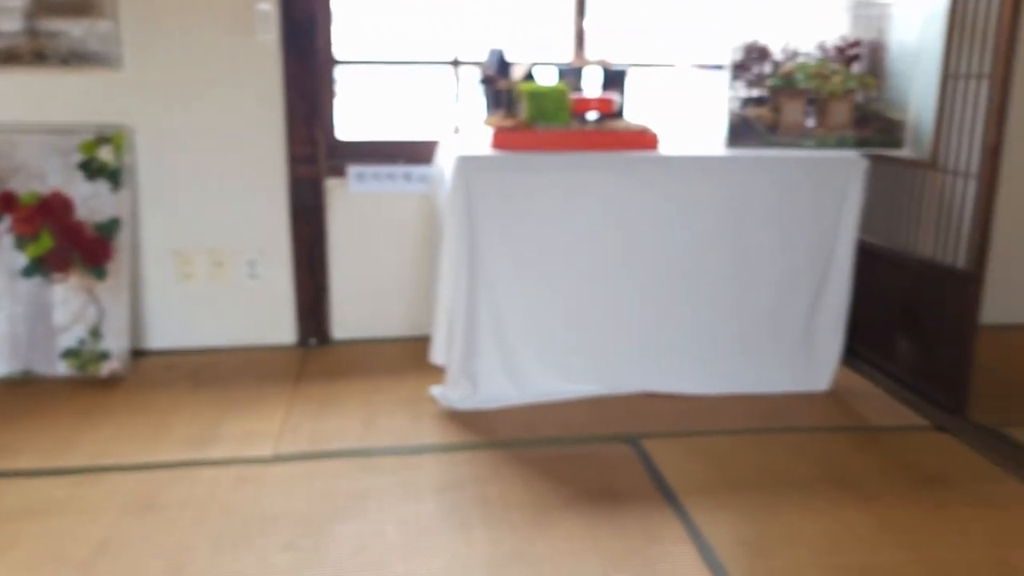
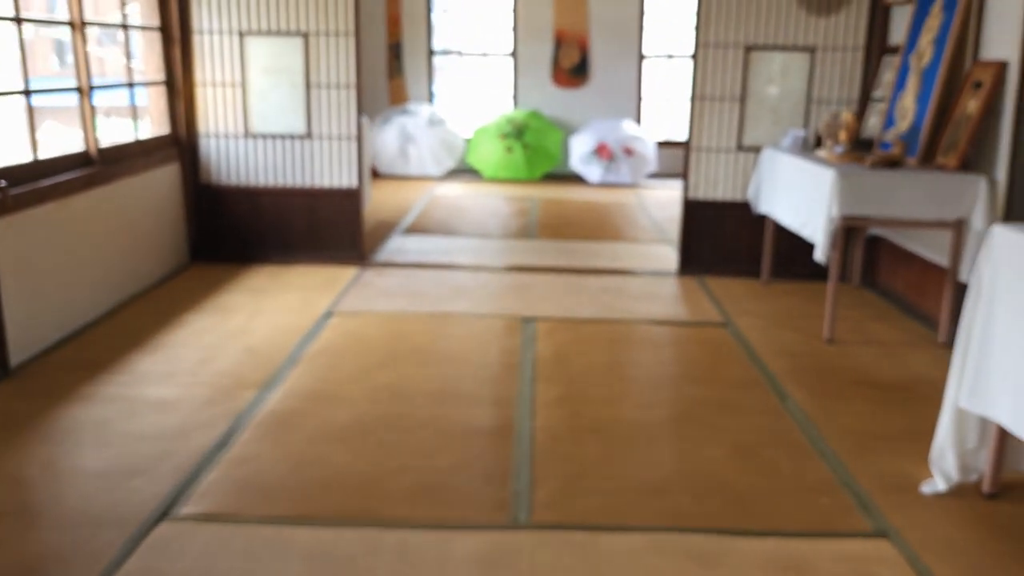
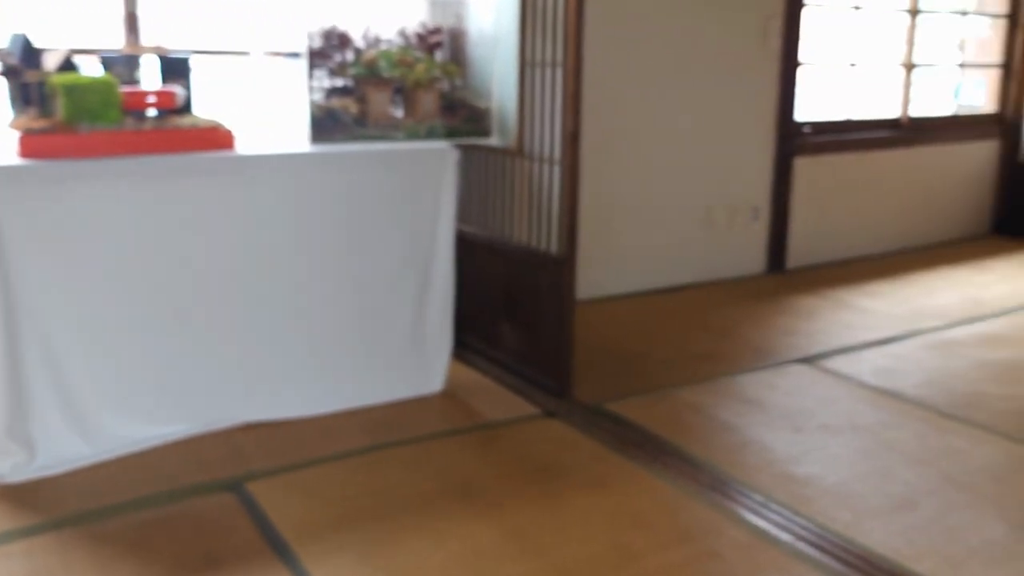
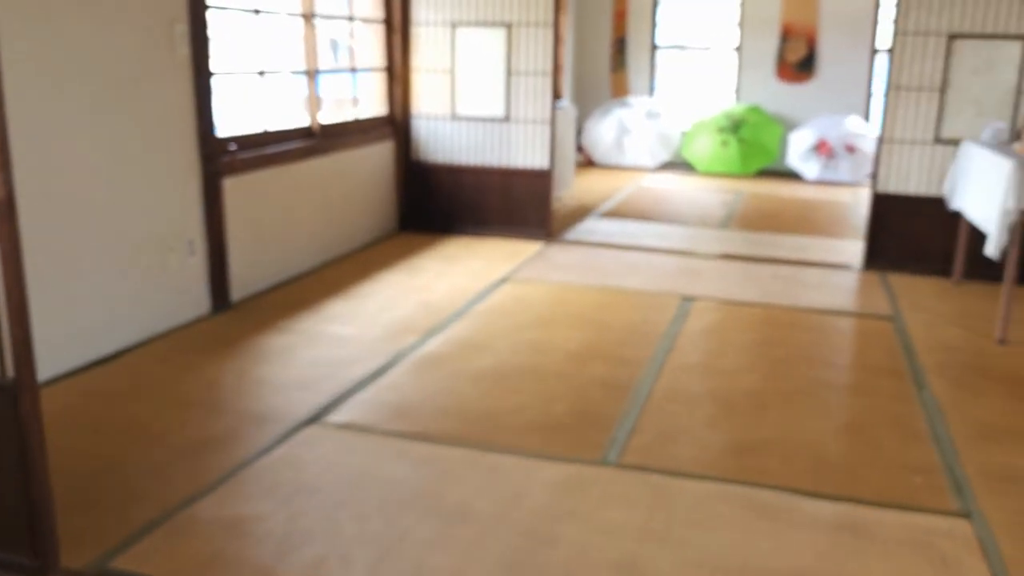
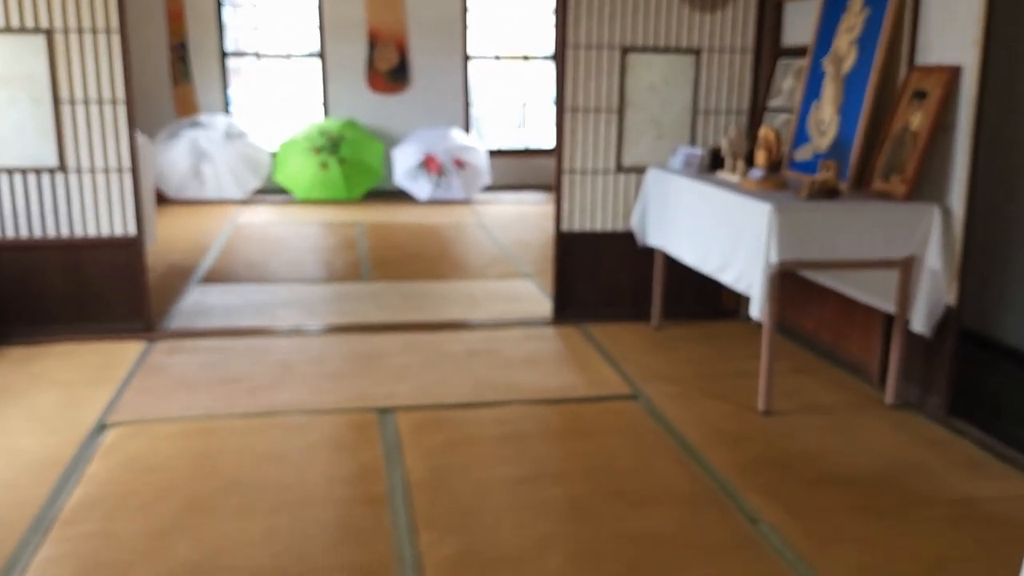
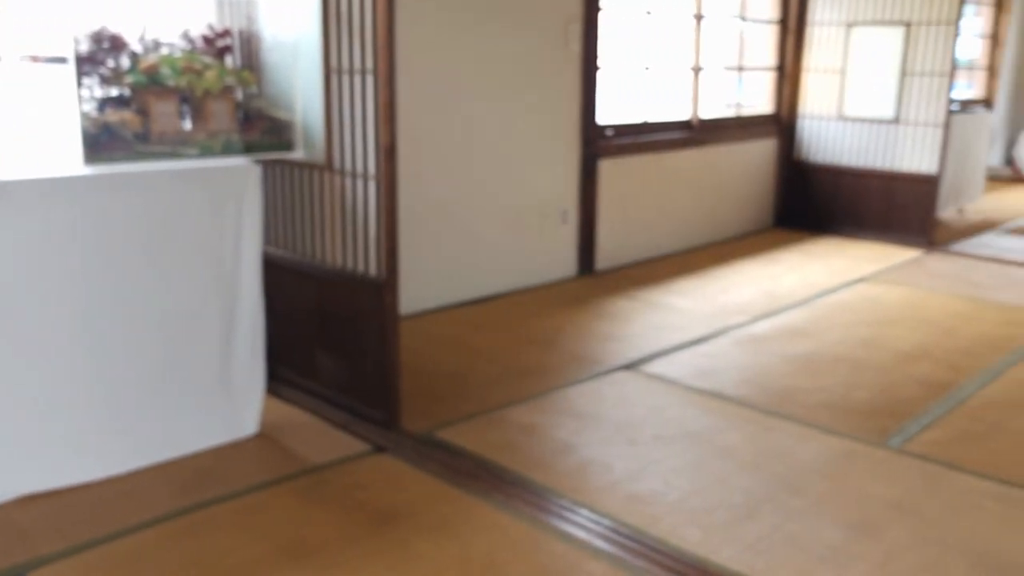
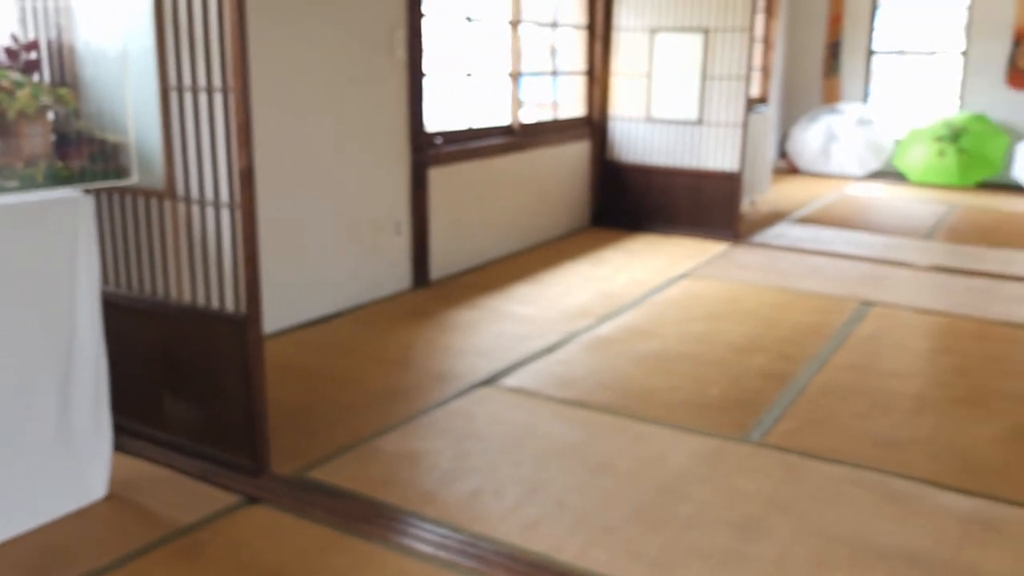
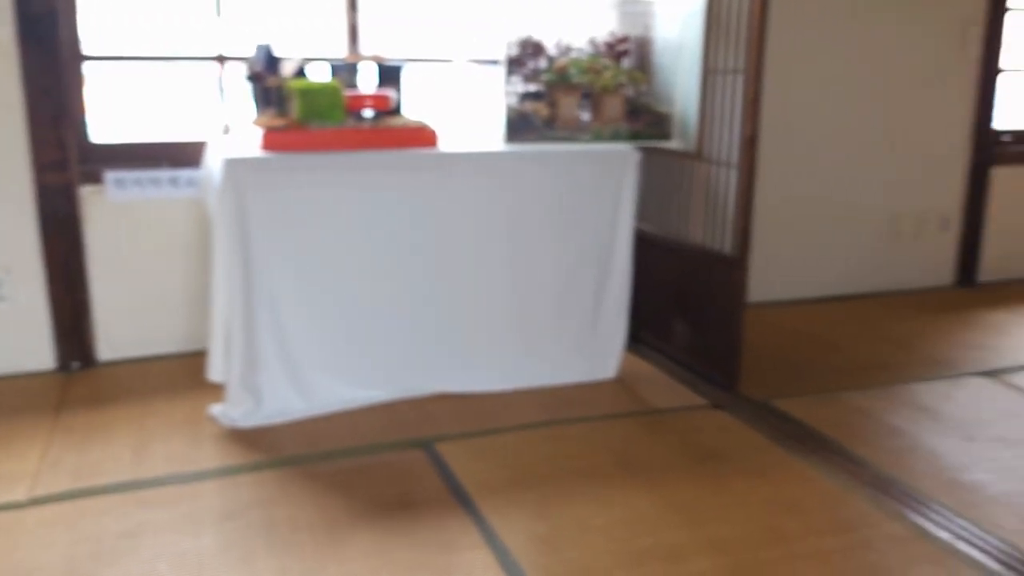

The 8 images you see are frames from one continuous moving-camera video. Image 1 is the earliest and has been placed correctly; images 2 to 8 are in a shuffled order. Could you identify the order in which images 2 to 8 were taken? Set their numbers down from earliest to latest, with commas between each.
8, 3, 6, 7, 4, 2, 5
